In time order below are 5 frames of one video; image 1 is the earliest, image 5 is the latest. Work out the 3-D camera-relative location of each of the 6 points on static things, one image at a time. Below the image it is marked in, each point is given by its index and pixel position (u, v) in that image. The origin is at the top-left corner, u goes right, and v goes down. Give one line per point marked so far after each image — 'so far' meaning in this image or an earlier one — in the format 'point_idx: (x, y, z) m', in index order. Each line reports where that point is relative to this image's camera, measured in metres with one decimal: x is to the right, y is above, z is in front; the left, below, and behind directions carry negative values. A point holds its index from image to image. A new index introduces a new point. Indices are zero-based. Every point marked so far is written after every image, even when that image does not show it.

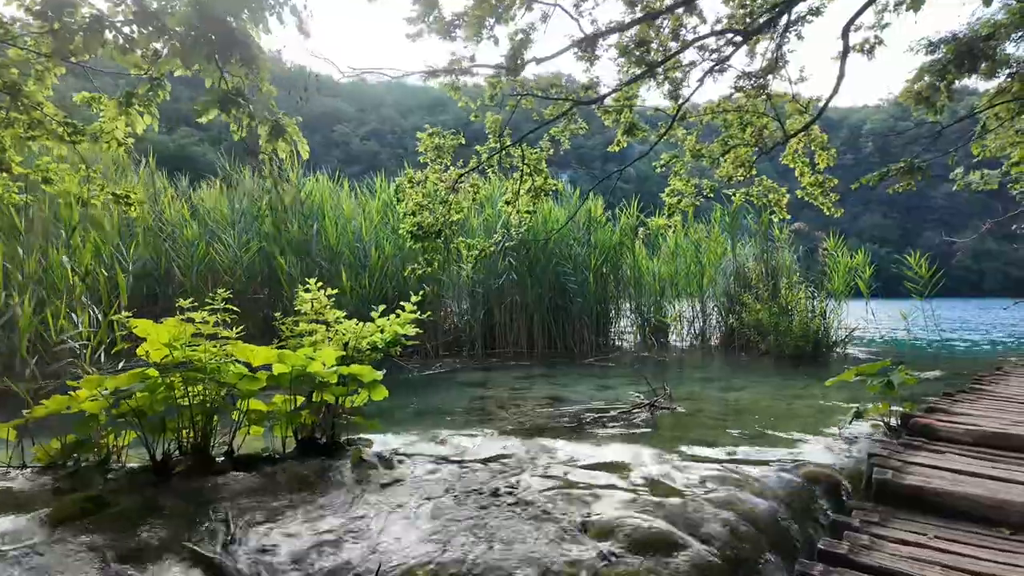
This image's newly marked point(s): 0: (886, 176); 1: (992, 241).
0: (+4.6, +1.4, +7.3) m
1: (+14.9, +1.4, +18.0) m
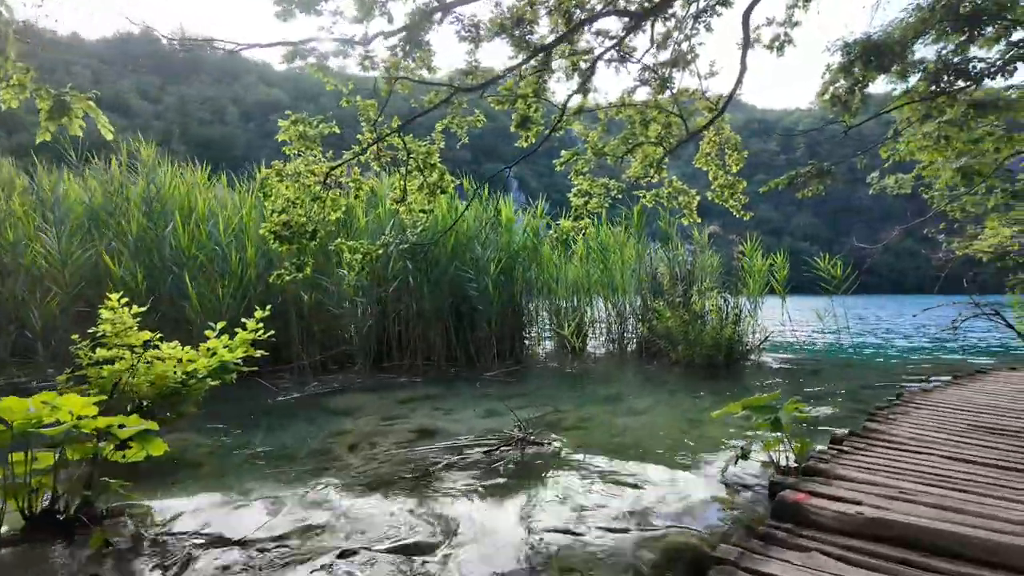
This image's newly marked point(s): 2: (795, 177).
0: (+3.3, +1.3, +6.9) m
1: (+12.6, +1.4, +18.5) m
2: (+3.3, +1.3, +6.8) m
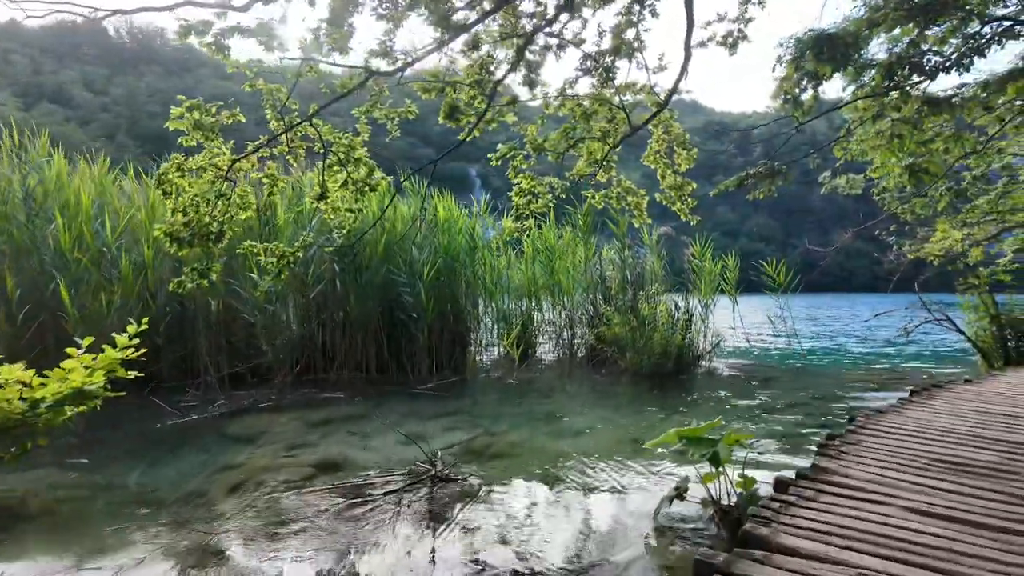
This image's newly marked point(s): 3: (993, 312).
0: (+2.6, +1.2, +6.5) m
1: (+11.1, +1.4, +18.6) m
2: (+2.6, +1.2, +6.5) m
3: (+5.9, -0.3, +7.3) m
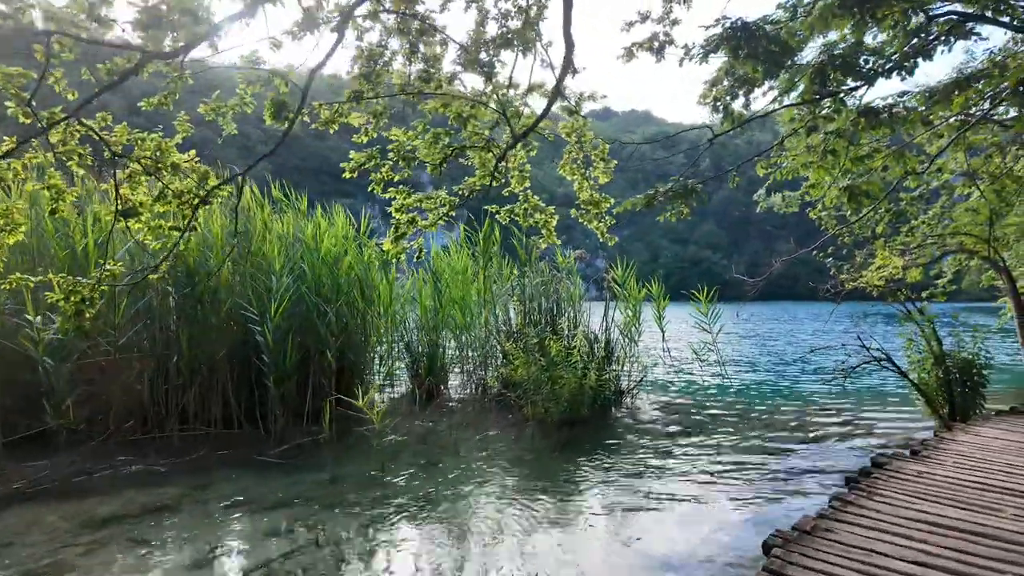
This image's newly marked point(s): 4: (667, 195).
0: (+1.3, +0.8, +5.5) m
1: (+9.0, +0.9, +18.2) m
2: (+1.3, +0.8, +5.4) m
3: (+4.7, -0.7, +6.5) m
4: (+1.4, +0.8, +5.4) m
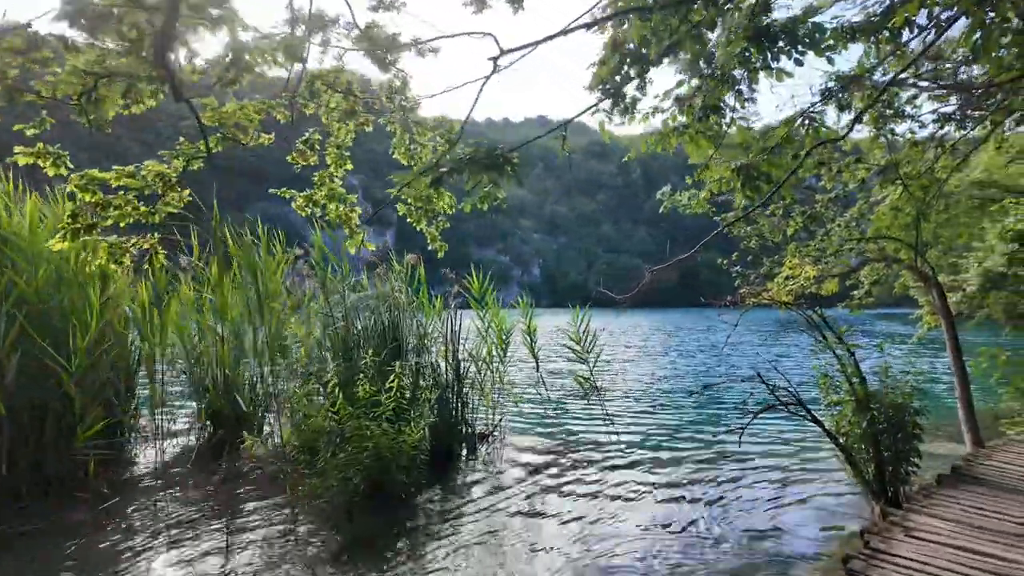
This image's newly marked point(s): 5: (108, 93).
0: (-0.3, +0.7, +3.6) m
1: (+6.0, +0.6, +17.0) m
2: (-0.3, +0.7, +3.5) m
3: (+2.9, -0.8, +4.9) m
4: (-0.2, +0.7, +3.5) m
5: (-2.2, +1.0, +3.0) m
